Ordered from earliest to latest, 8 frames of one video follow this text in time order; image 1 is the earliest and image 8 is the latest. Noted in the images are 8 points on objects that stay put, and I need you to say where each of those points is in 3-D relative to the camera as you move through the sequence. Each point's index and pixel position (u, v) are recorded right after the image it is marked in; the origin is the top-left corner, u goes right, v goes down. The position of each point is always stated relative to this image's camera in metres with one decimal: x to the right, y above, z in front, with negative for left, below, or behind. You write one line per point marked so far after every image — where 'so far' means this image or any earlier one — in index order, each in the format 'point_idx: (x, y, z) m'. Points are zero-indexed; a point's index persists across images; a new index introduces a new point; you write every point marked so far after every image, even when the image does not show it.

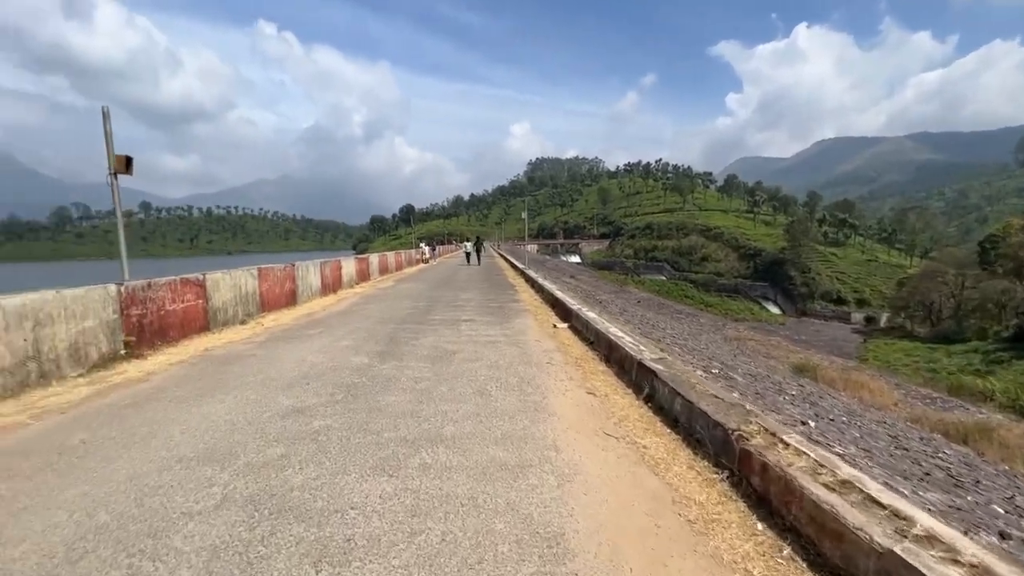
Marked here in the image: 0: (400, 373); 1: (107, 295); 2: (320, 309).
0: (-1.9, -1.5, +8.0) m
1: (-8.1, -0.1, +9.5) m
2: (-7.0, -0.7, +17.1) m
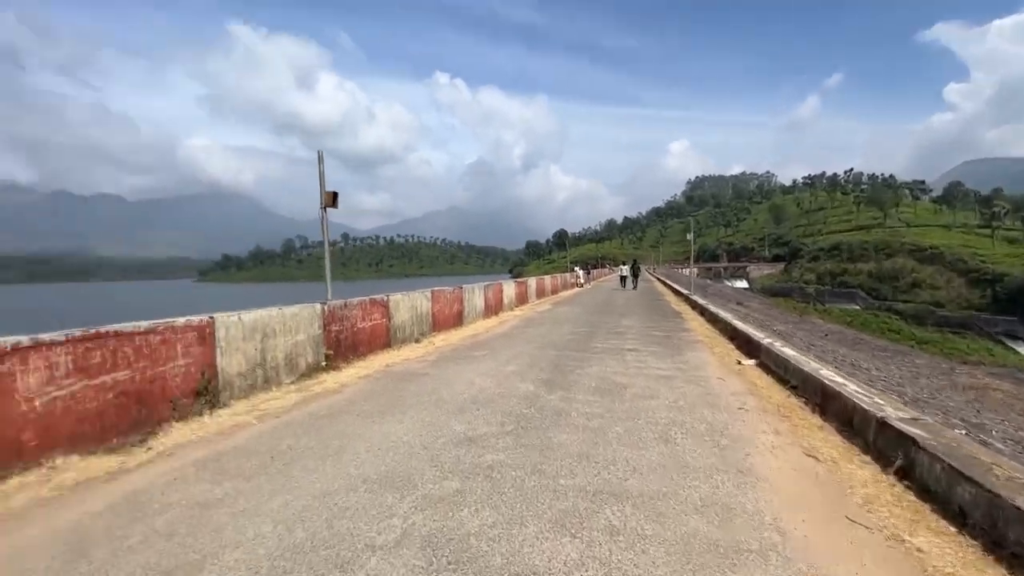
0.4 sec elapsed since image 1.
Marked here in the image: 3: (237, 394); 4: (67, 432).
0: (+0.9, -1.9, +7.4) m
1: (-4.5, -0.6, +10.8) m
2: (-1.1, -1.6, +17.6) m
3: (-5.1, -2.0, +8.7) m
4: (-5.9, -1.9, +6.2) m
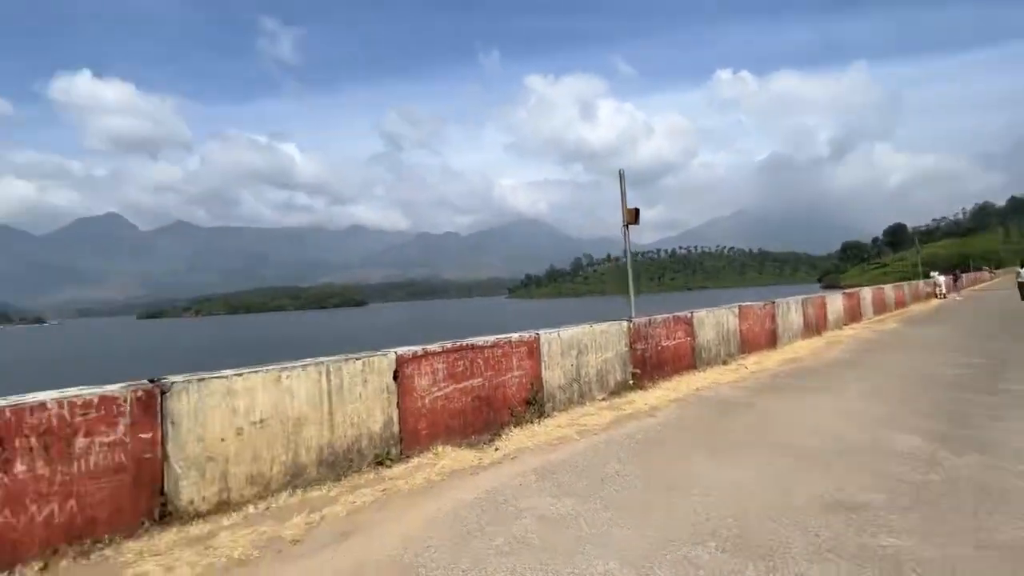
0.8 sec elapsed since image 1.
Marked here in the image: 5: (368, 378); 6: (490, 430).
0: (+5.2, -2.1, +4.9) m
1: (+2.5, -1.0, +10.8) m
2: (+9.1, -2.0, +14.6) m
3: (+0.9, -2.3, +9.3) m
4: (-1.1, -2.2, +7.7) m
5: (-2.1, -1.3, +6.9) m
6: (-0.4, -2.5, +8.2) m
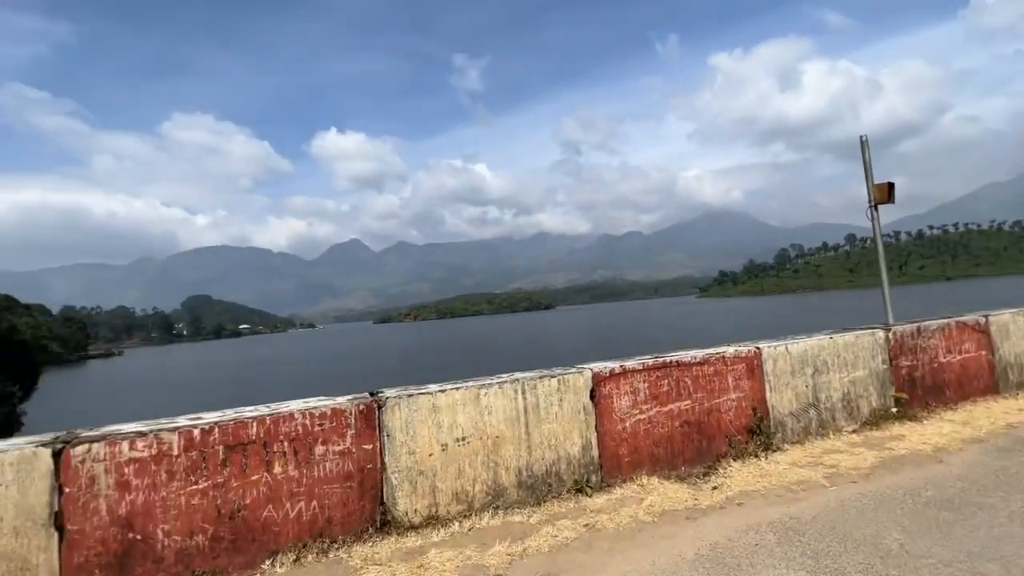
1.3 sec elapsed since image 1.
0: (+6.8, -2.0, +1.9) m
1: (+6.5, -0.9, +8.3) m
2: (+14.0, -1.8, +9.3) m
3: (+4.4, -2.4, +7.5) m
4: (+2.0, -2.4, +6.8) m
5: (+0.7, -1.5, +6.5) m
6: (+2.9, -2.6, +7.0) m
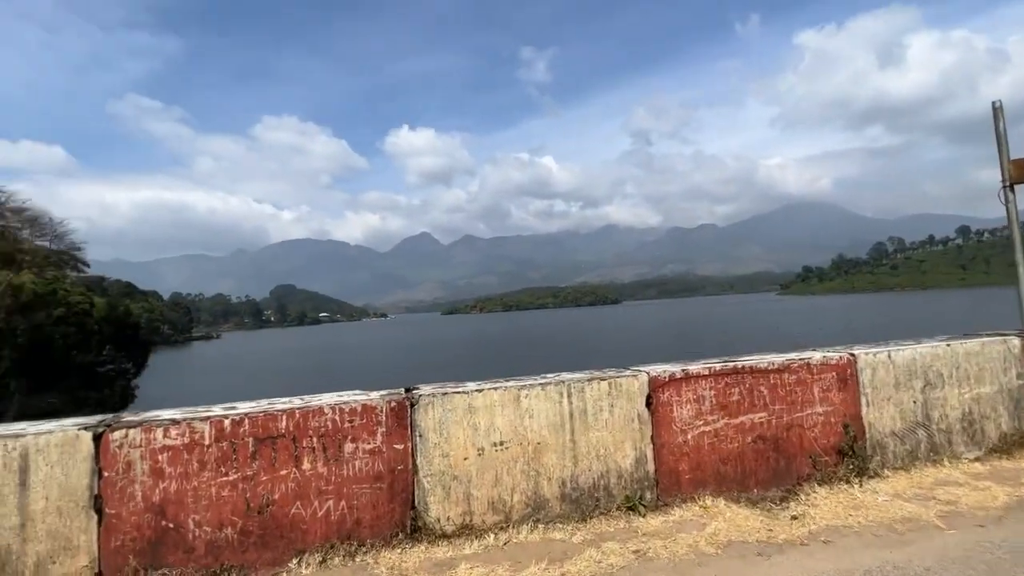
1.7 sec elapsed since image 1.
0: (+6.6, -2.0, +0.4) m
1: (+7.2, -0.9, +6.8) m
2: (+14.9, -1.8, +6.8) m
3: (+5.1, -2.3, +6.3) m
4: (+2.5, -2.3, +5.9) m
5: (+1.3, -1.4, +5.8) m
6: (+3.5, -2.5, +6.0) m
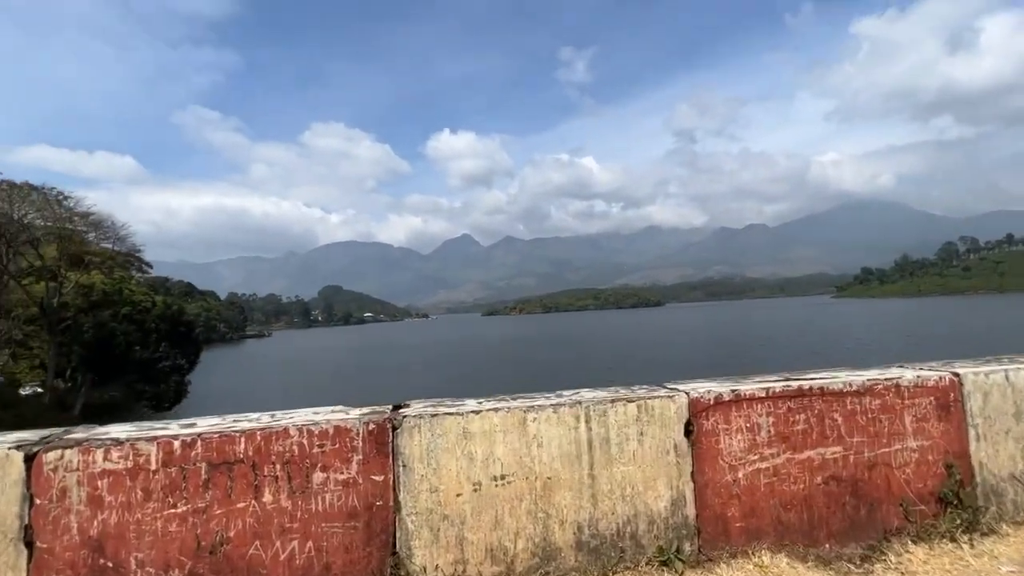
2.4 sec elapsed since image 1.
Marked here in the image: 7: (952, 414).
0: (+6.2, -2.0, -1.2) m
1: (+7.3, -0.9, +5.2) m
2: (+15.0, -1.9, +4.5) m
3: (+5.2, -2.3, +4.9) m
4: (+2.6, -2.3, +4.7) m
5: (+1.3, -1.4, +4.6) m
6: (+3.5, -2.5, +4.7) m
7: (+4.6, -1.3, +5.0) m
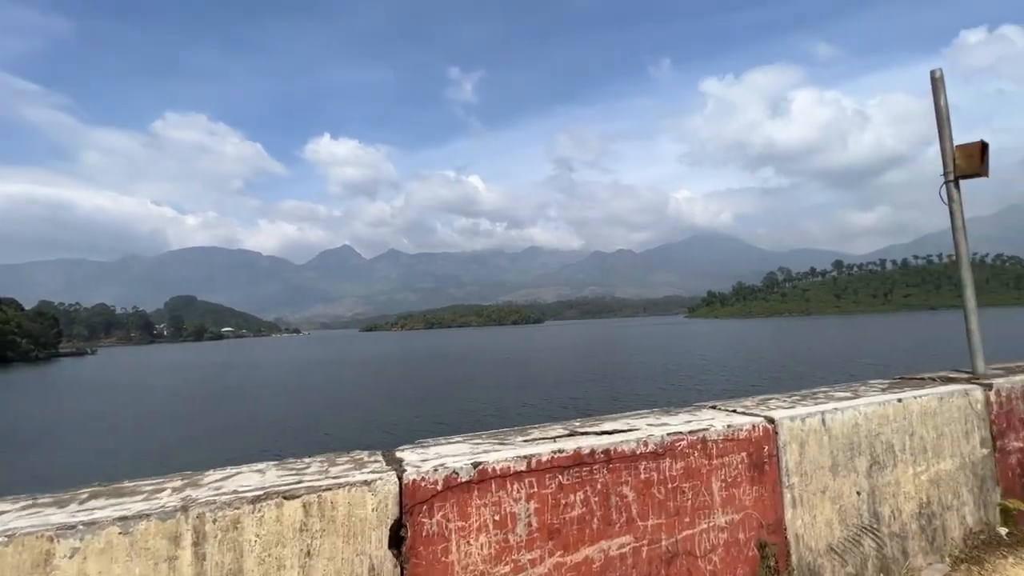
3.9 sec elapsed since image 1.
0: (+5.0, -2.0, -1.8) m
1: (+4.6, -1.2, +4.7) m
2: (+12.1, -2.3, +5.8) m
3: (+2.6, -2.5, +3.8) m
4: (+0.1, -2.4, +3.0) m
5: (-1.1, -1.5, +2.7) m
6: (+1.0, -2.6, +3.3) m
7: (+2.0, -1.5, +3.8) m
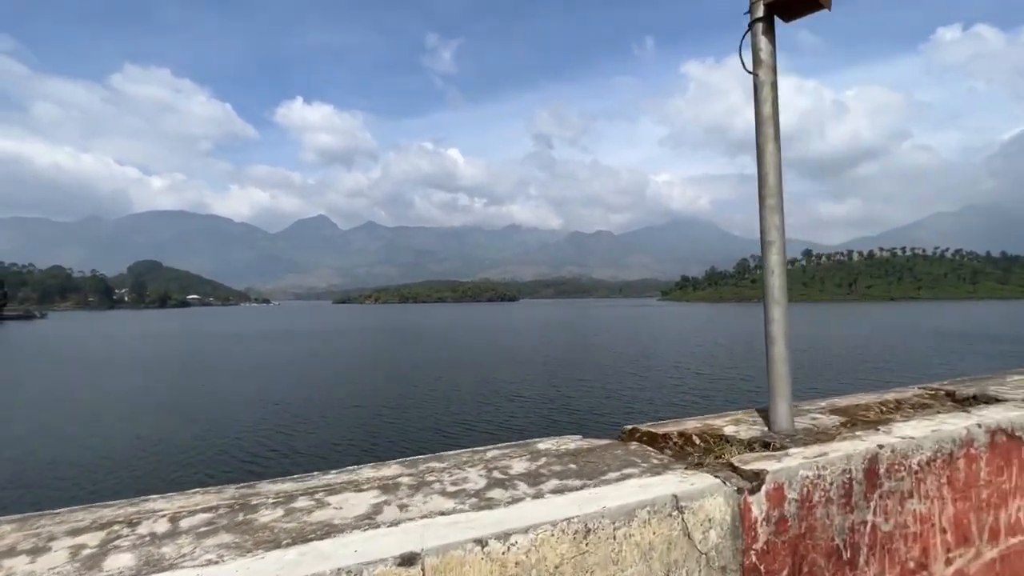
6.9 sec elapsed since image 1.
0: (+1.3, -2.2, -4.7) m
1: (+0.6, -1.0, +1.7) m
2: (+8.0, -2.3, +3.3) m
3: (-1.5, -2.3, +0.7) m
4: (-3.9, -2.1, -0.2) m
5: (-5.0, -1.1, -0.6) m
6: (-3.0, -2.4, +0.1) m
7: (-2.0, -1.2, +0.7) m
